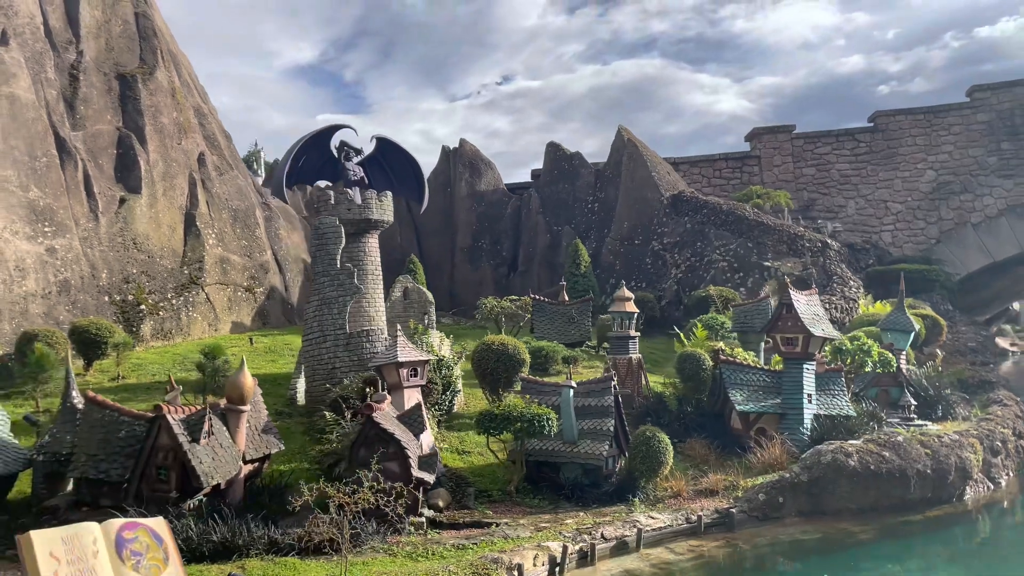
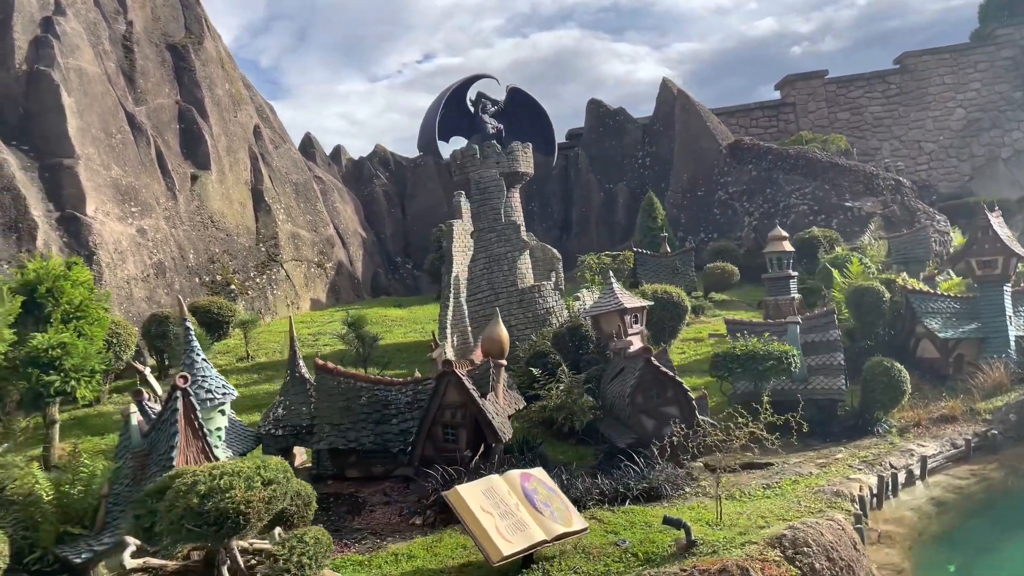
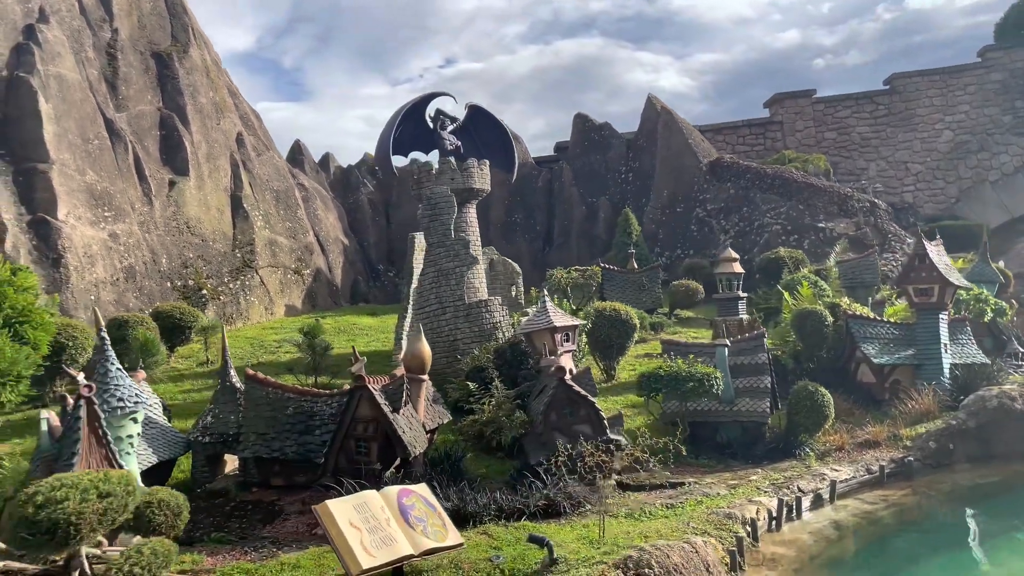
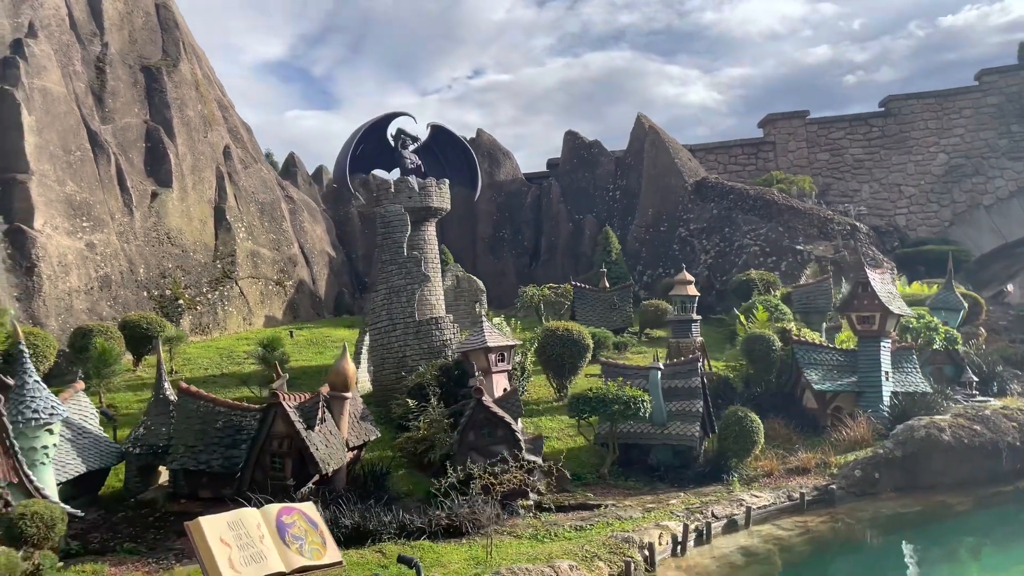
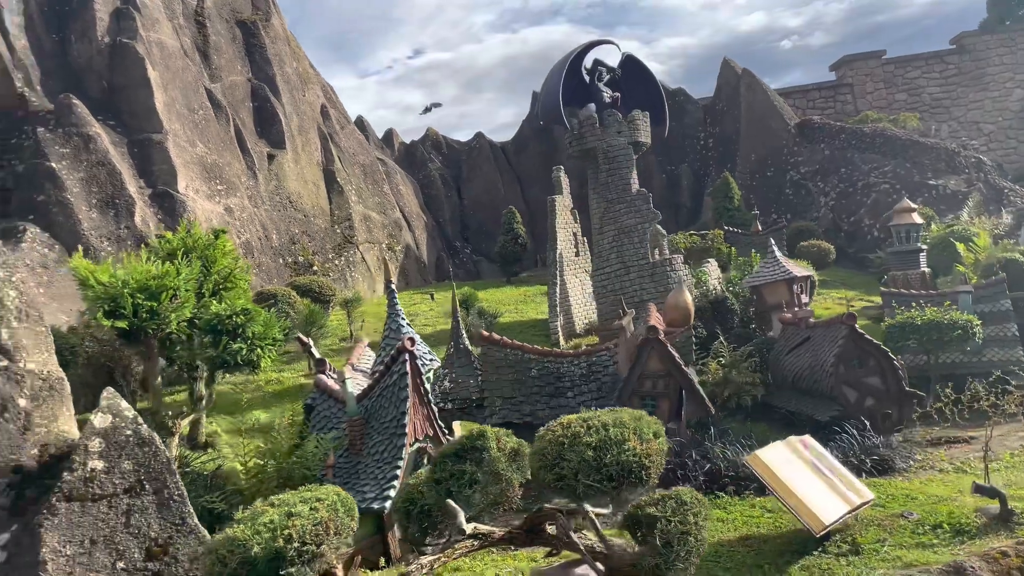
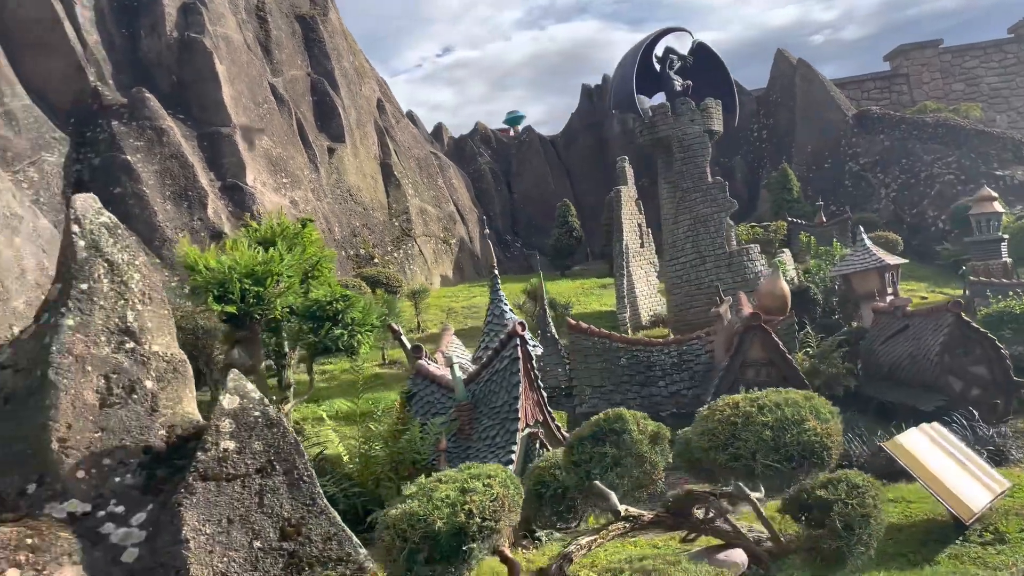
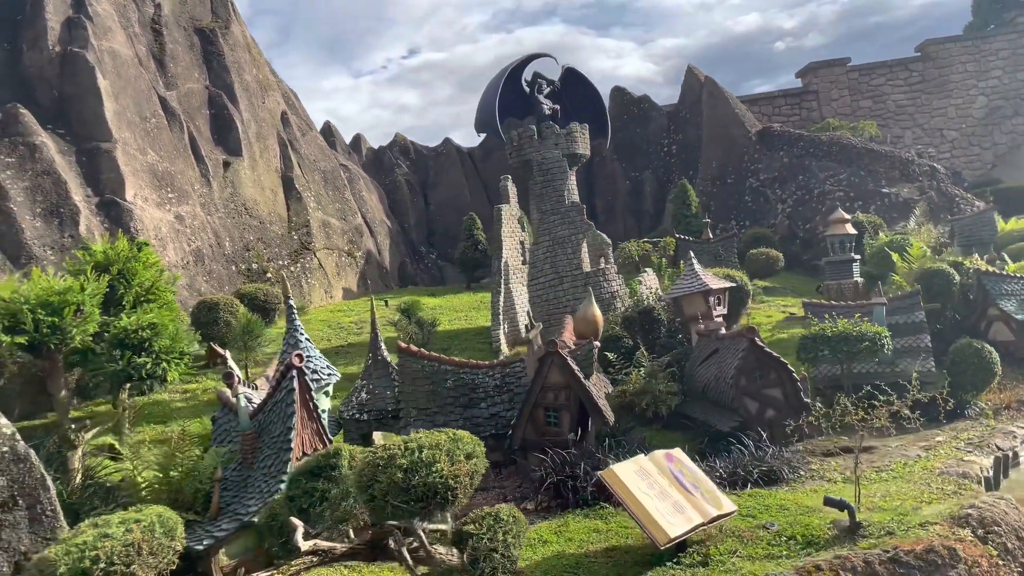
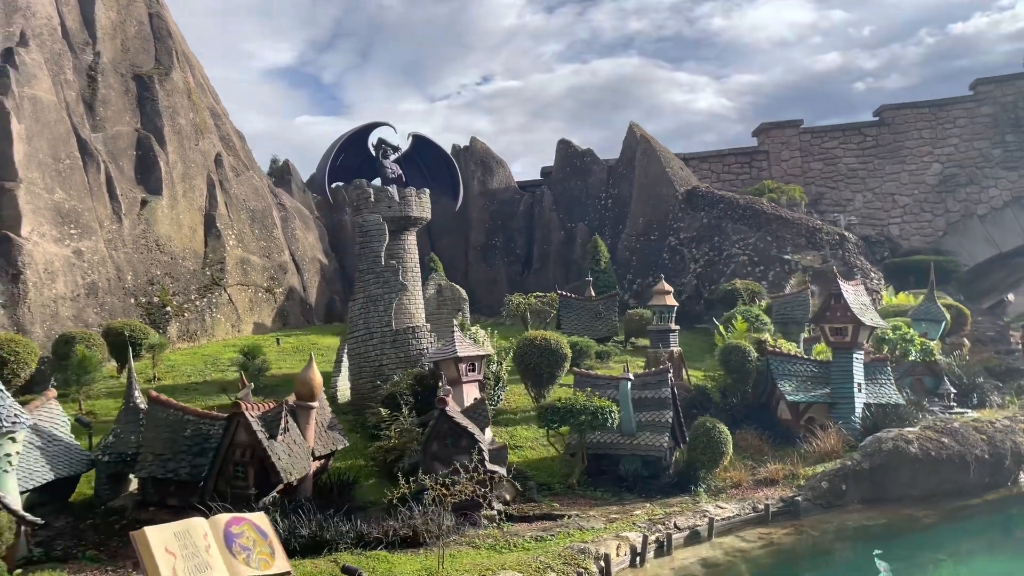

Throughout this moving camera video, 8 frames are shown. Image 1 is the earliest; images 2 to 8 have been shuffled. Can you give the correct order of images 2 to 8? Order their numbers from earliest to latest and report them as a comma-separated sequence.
8, 4, 3, 2, 7, 5, 6
